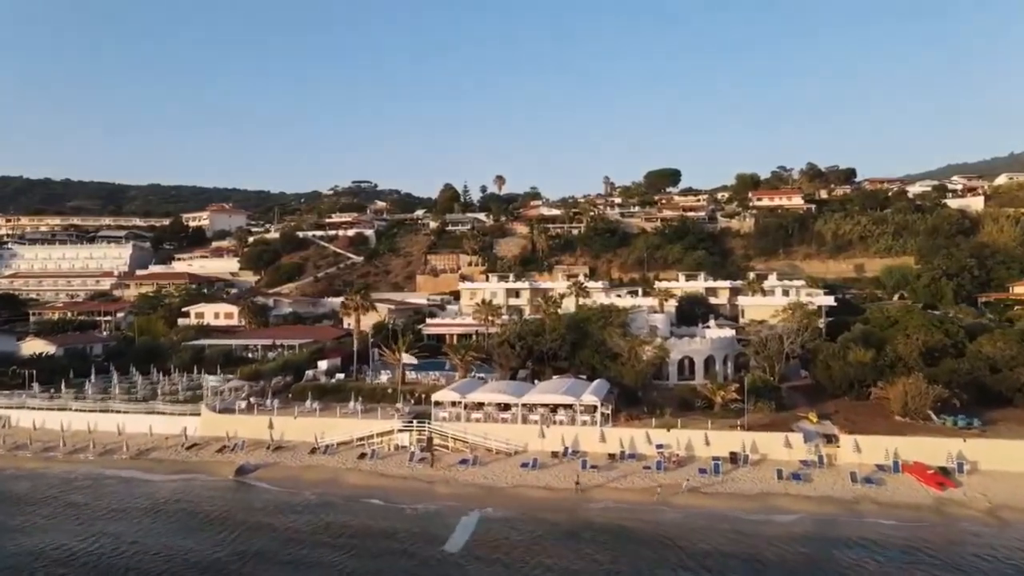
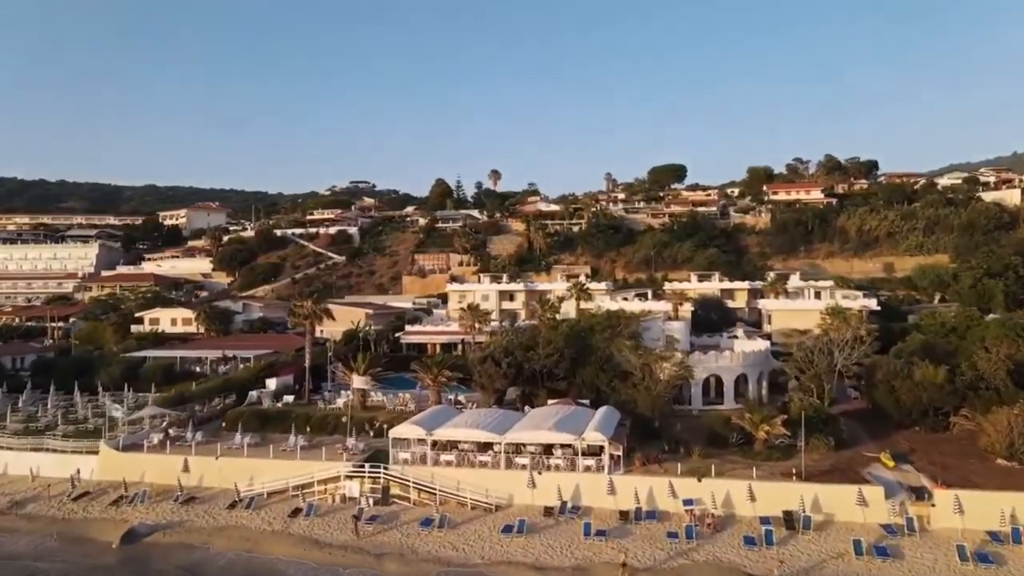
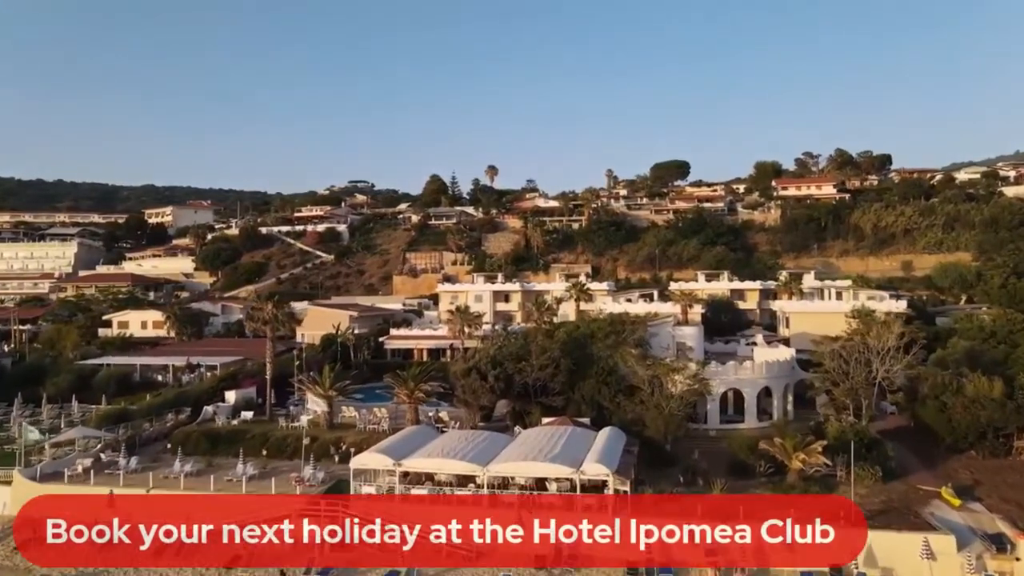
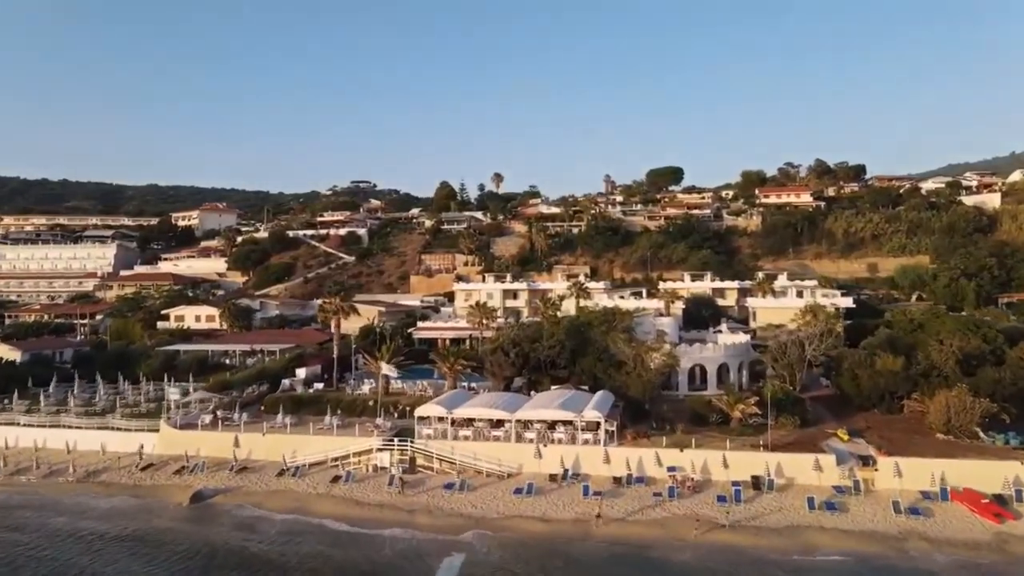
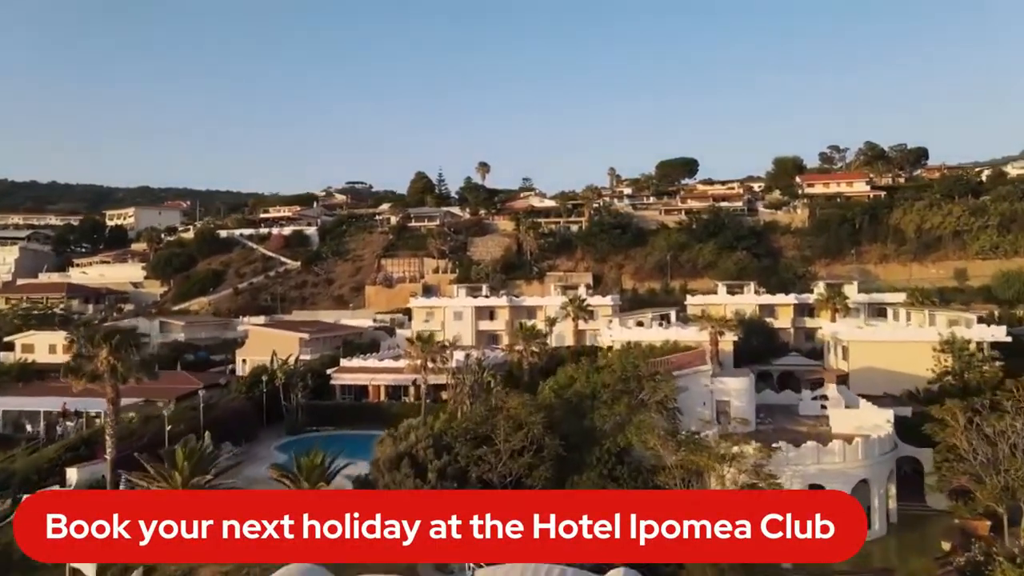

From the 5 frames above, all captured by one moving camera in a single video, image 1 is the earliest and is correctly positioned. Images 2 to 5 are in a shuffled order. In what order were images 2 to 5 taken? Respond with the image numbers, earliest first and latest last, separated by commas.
4, 2, 3, 5
